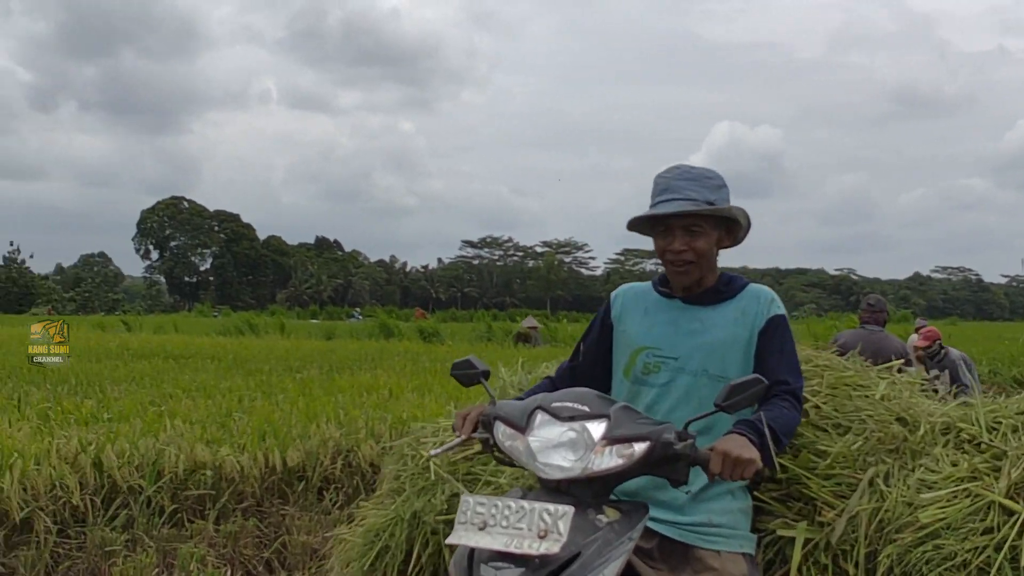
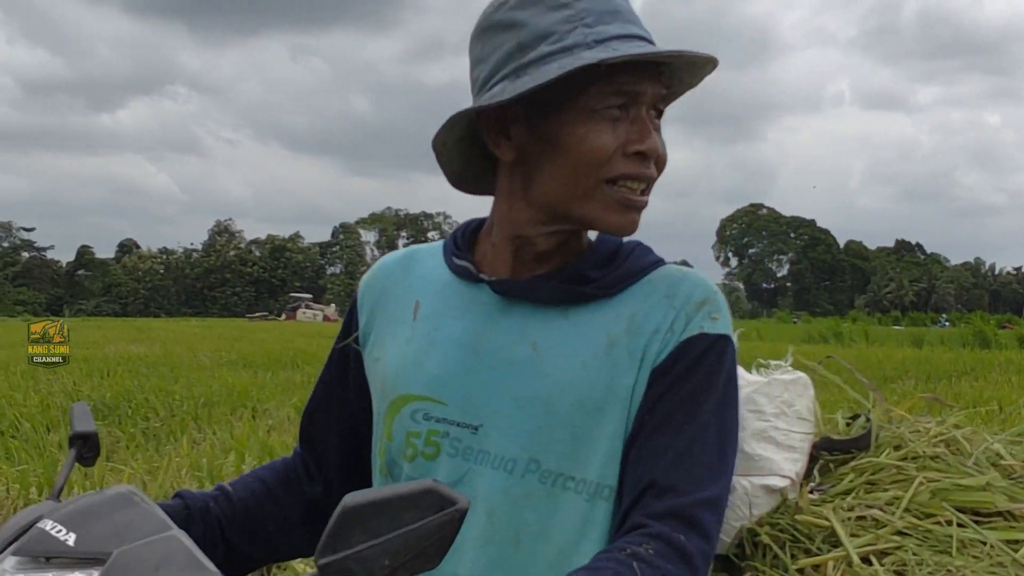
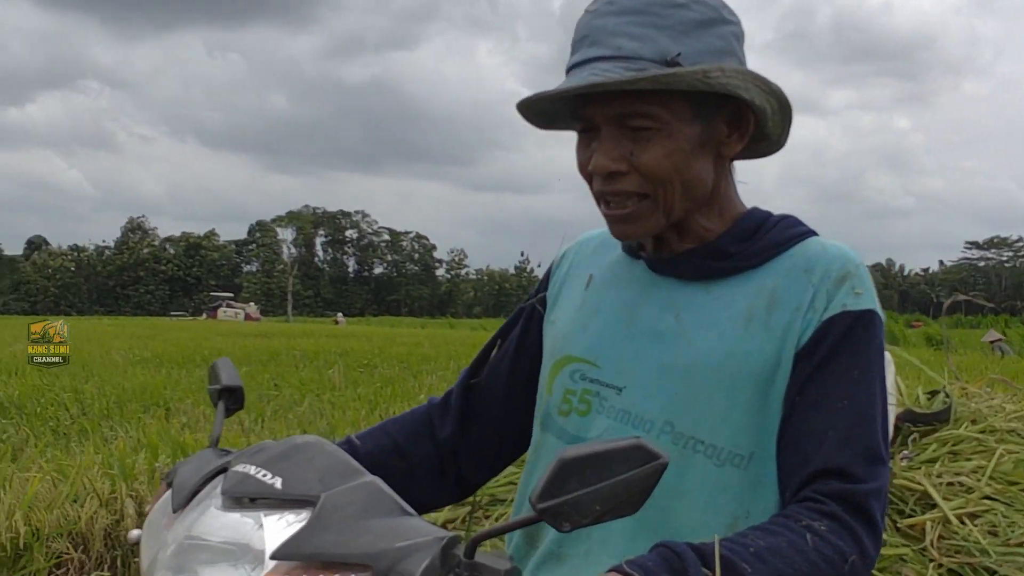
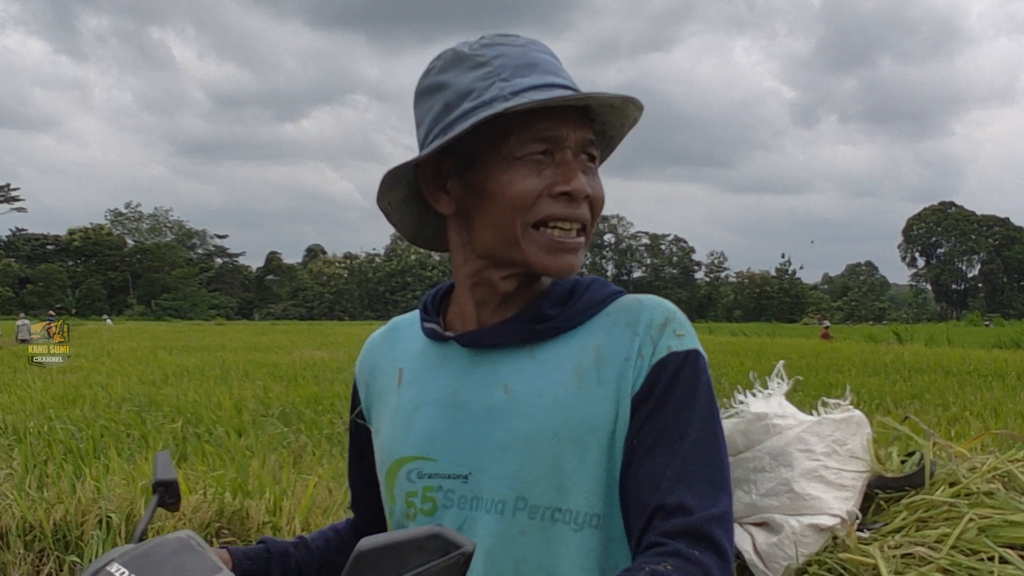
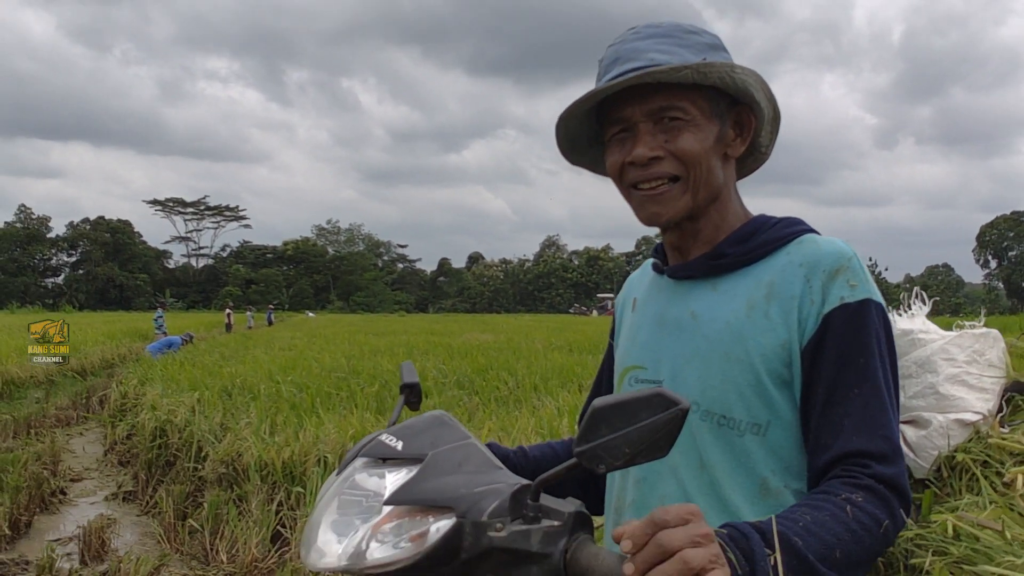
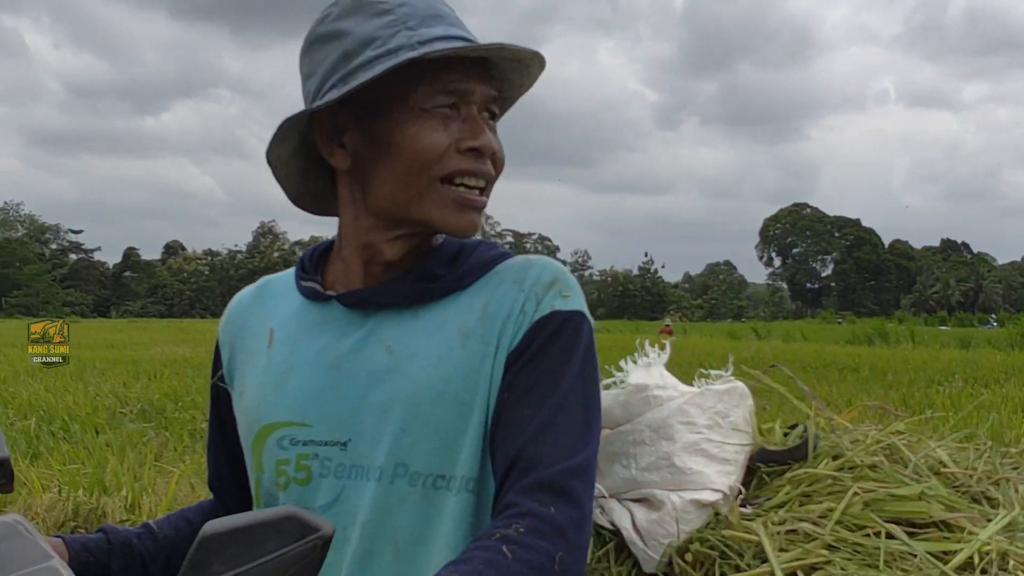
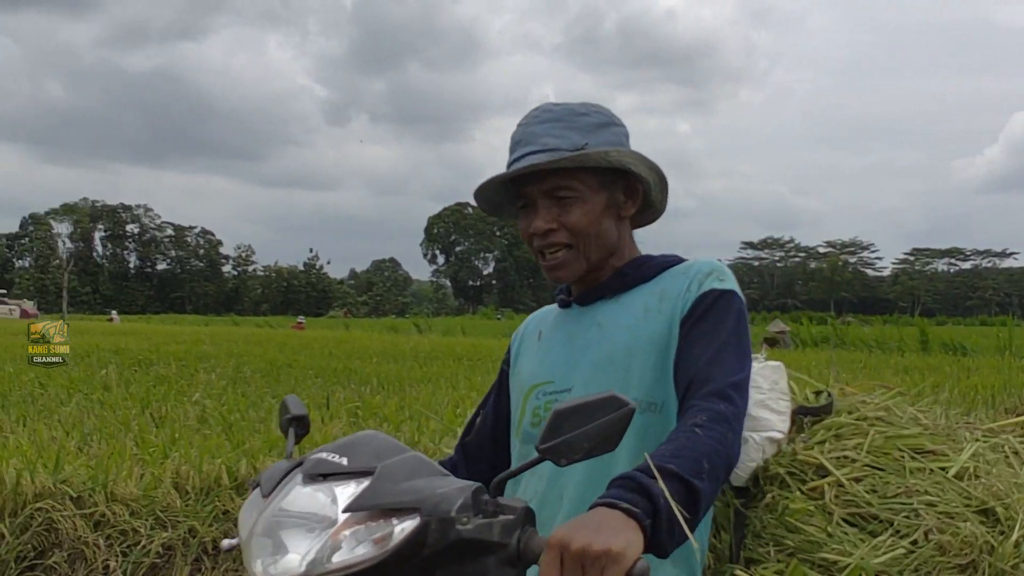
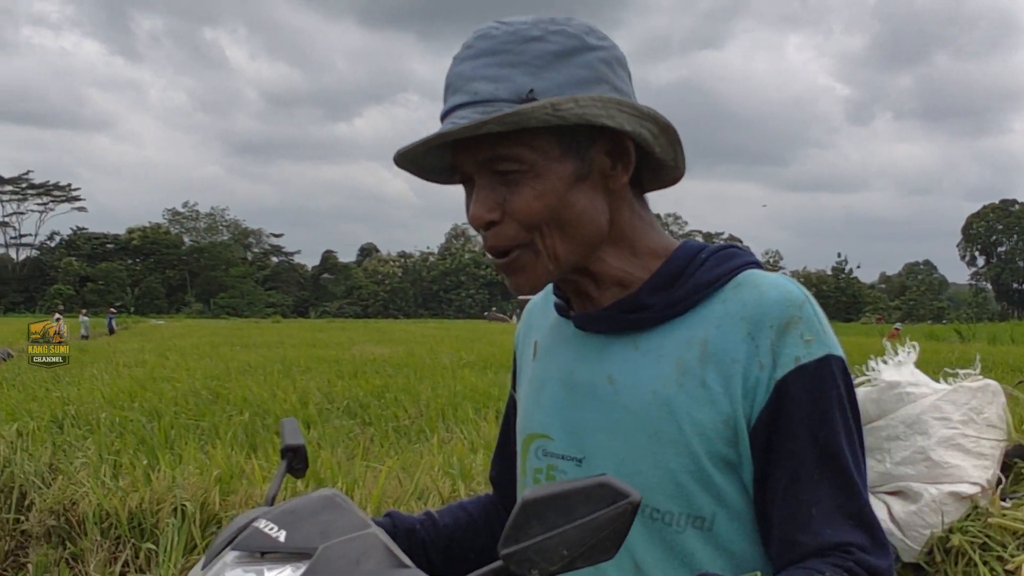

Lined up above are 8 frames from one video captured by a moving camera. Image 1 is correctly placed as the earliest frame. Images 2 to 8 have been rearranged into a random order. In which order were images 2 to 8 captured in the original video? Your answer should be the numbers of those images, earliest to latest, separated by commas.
7, 3, 2, 6, 4, 8, 5
